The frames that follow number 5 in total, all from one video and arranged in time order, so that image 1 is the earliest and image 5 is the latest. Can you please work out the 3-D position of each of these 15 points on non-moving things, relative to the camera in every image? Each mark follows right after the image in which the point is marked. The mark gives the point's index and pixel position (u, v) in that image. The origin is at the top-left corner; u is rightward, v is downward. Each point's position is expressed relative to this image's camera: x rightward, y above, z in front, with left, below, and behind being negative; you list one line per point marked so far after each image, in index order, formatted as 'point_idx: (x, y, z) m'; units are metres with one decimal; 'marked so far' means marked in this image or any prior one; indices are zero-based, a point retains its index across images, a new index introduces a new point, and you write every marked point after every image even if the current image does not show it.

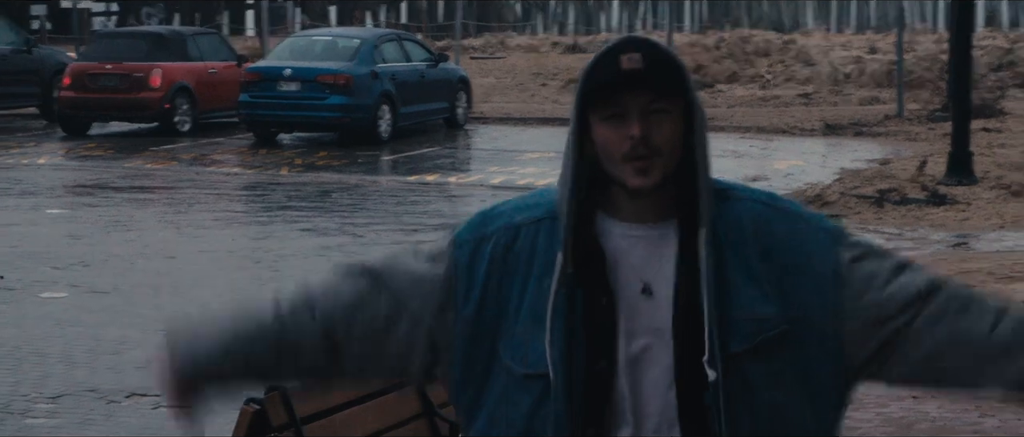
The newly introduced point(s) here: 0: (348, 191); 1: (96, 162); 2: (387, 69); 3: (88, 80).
0: (-1.7, +0.3, +15.9) m
1: (-4.7, +0.6, +17.2) m
2: (-1.6, +1.9, +19.6) m
3: (-5.4, +1.8, +19.4) m
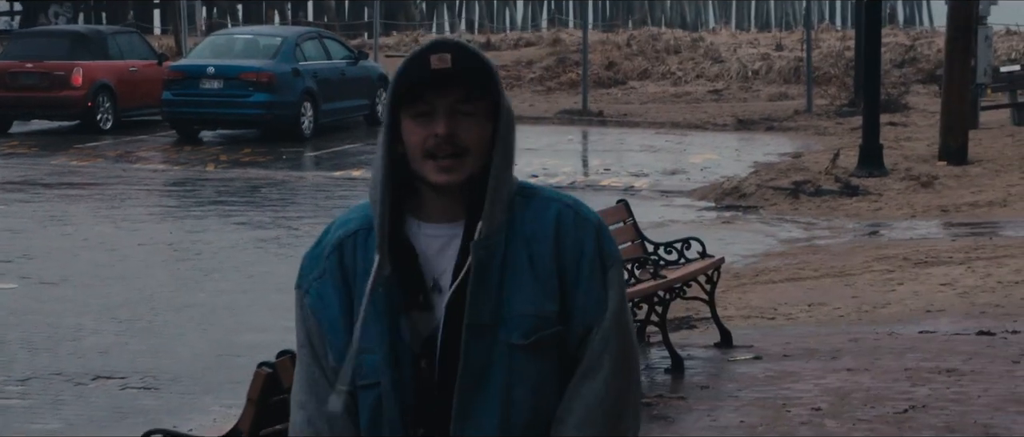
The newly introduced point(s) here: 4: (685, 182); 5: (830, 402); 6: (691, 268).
0: (-2.5, +0.3, +16.1) m
1: (-5.5, +0.6, +17.2) m
2: (-2.6, +2.0, +19.8) m
3: (-6.4, +1.8, +19.4) m
4: (+1.9, +0.4, +17.0) m
5: (+1.3, -0.8, +6.4) m
6: (+0.9, -0.2, +7.6) m
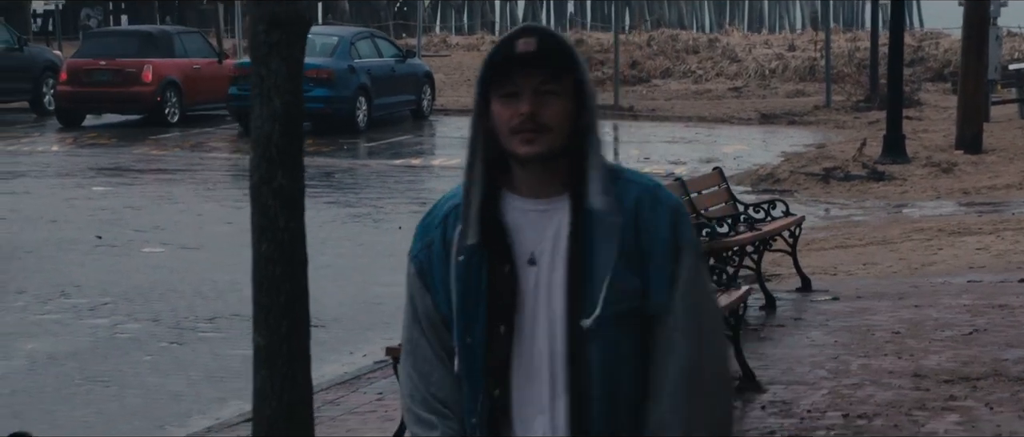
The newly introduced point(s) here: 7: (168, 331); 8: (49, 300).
0: (-1.9, +0.5, +17.4) m
1: (-5.0, +0.8, +18.5) m
2: (-2.1, +2.1, +21.1) m
3: (-5.8, +2.0, +20.7) m
4: (+2.5, +0.6, +18.3) m
5: (+2.0, -0.6, +7.7) m
6: (+1.6, 0.0, +8.9) m
7: (-1.9, -0.6, +8.5) m
8: (-2.8, -0.5, +9.2) m
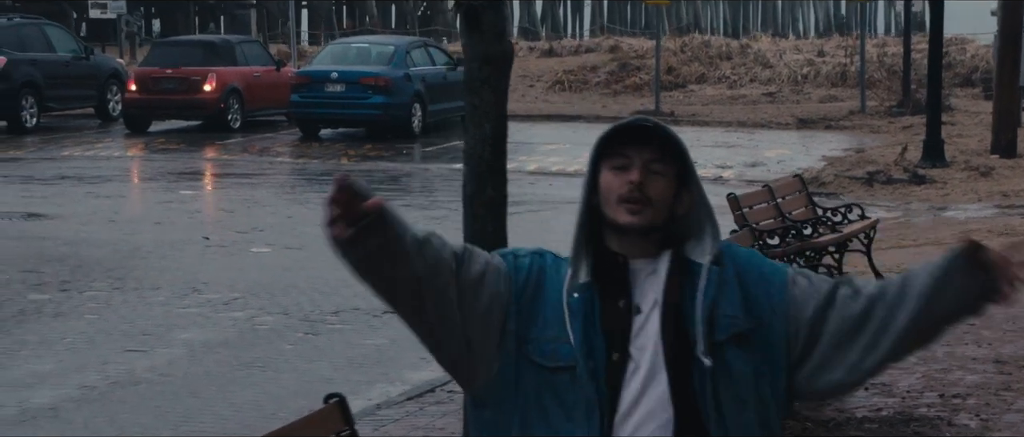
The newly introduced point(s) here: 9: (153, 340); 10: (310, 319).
0: (-1.2, +0.5, +18.3) m
1: (-4.3, +0.8, +19.3) m
2: (-1.4, +2.1, +21.9) m
3: (-5.1, +1.9, +21.5) m
4: (+3.2, +0.6, +19.1) m
5: (+2.6, -0.6, +8.5) m
6: (+2.2, -0.1, +9.7) m
7: (-1.3, -0.6, +9.3) m
8: (-2.1, -0.5, +10.0) m
9: (-2.1, -0.7, +8.8) m
10: (-1.3, -0.6, +9.5) m
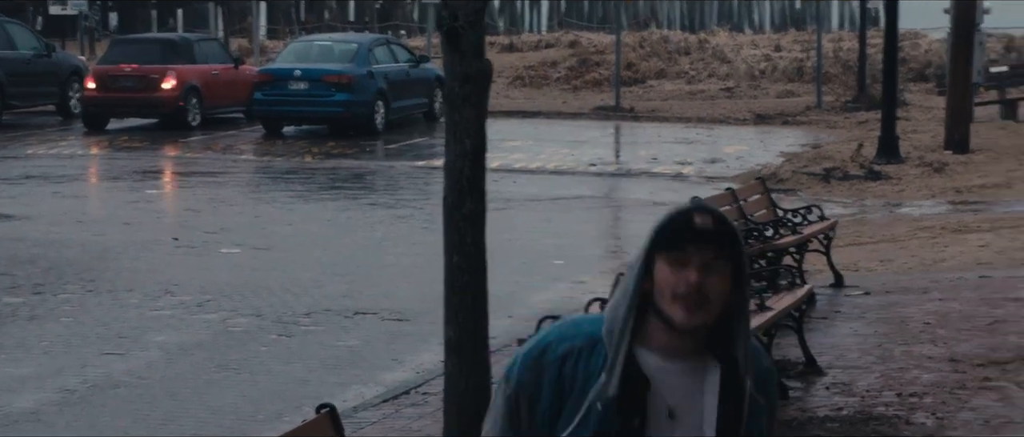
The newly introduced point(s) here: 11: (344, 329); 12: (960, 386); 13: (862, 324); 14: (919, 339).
0: (-1.7, +0.5, +18.4) m
1: (-4.7, +0.8, +19.4) m
2: (-1.9, +2.2, +22.1) m
3: (-5.7, +2.0, +21.6) m
4: (+2.7, +0.6, +19.4) m
5: (+2.5, -0.6, +8.8) m
6: (+2.0, -0.1, +10.0) m
7: (-1.5, -0.7, +9.5) m
8: (-2.4, -0.5, +10.2) m
9: (-2.2, -0.7, +8.9) m
10: (-1.5, -0.6, +9.6) m
11: (-1.0, -0.7, +9.5) m
12: (+2.1, -0.8, +7.3) m
13: (+2.0, -0.6, +8.8) m
14: (+2.2, -0.7, +8.3) m
